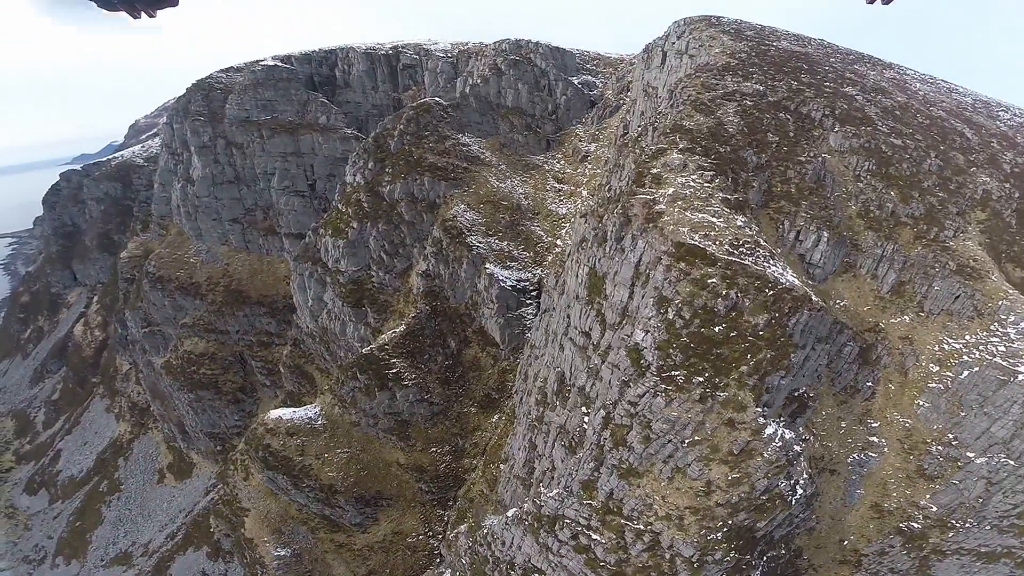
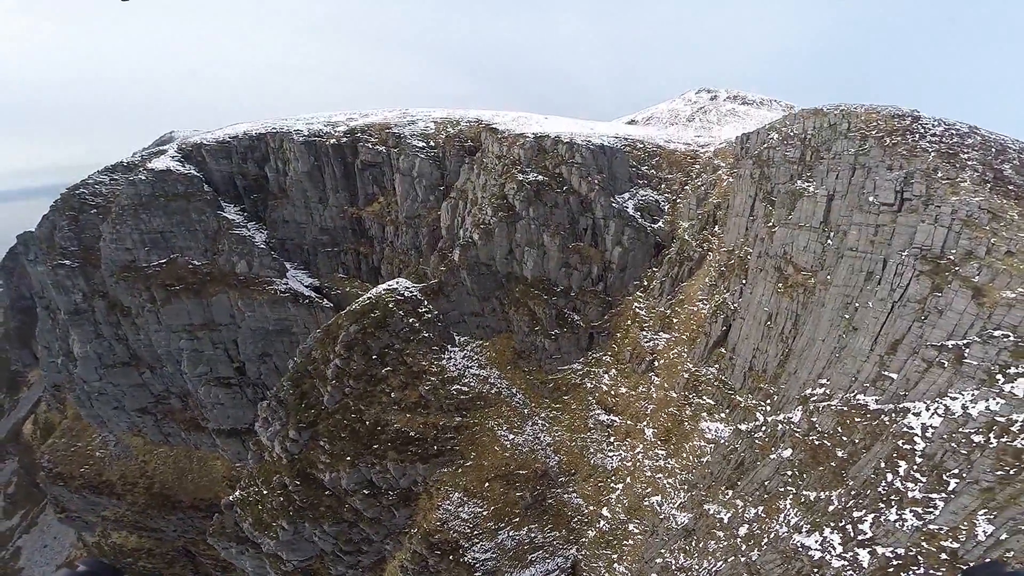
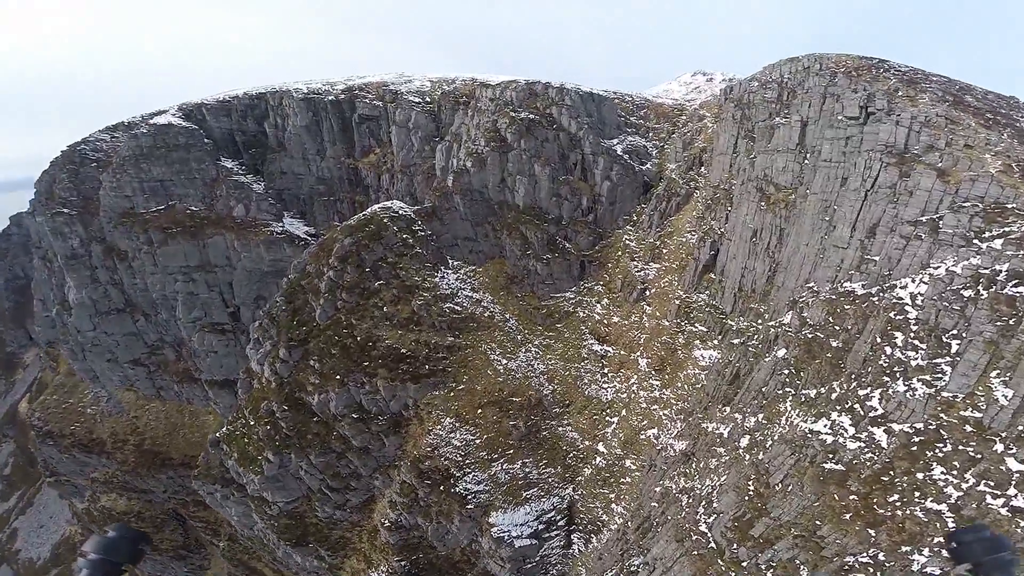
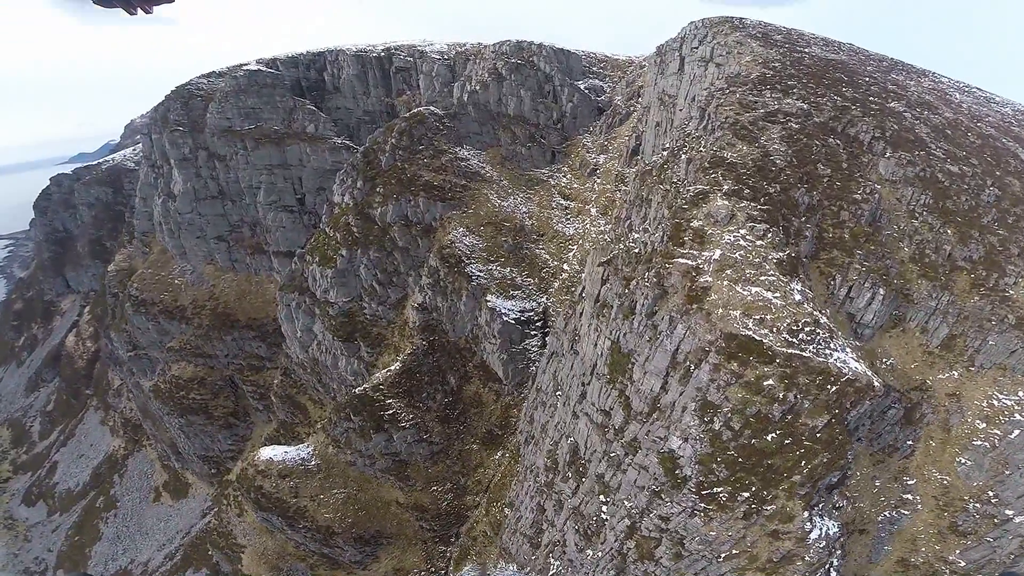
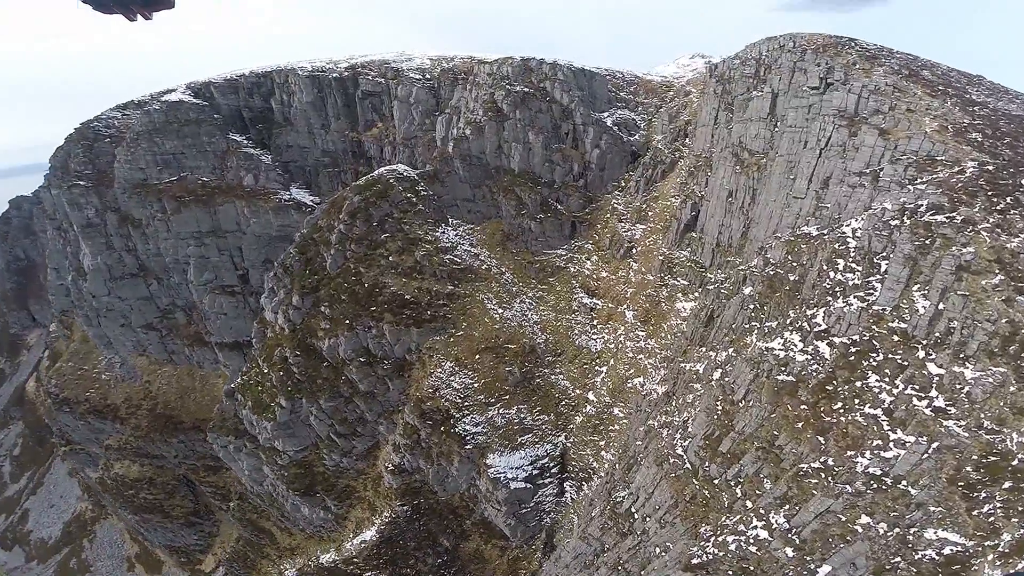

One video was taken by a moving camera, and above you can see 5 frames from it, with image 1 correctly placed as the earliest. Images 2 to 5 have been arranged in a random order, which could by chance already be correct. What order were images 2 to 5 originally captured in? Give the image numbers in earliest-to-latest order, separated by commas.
4, 5, 3, 2
